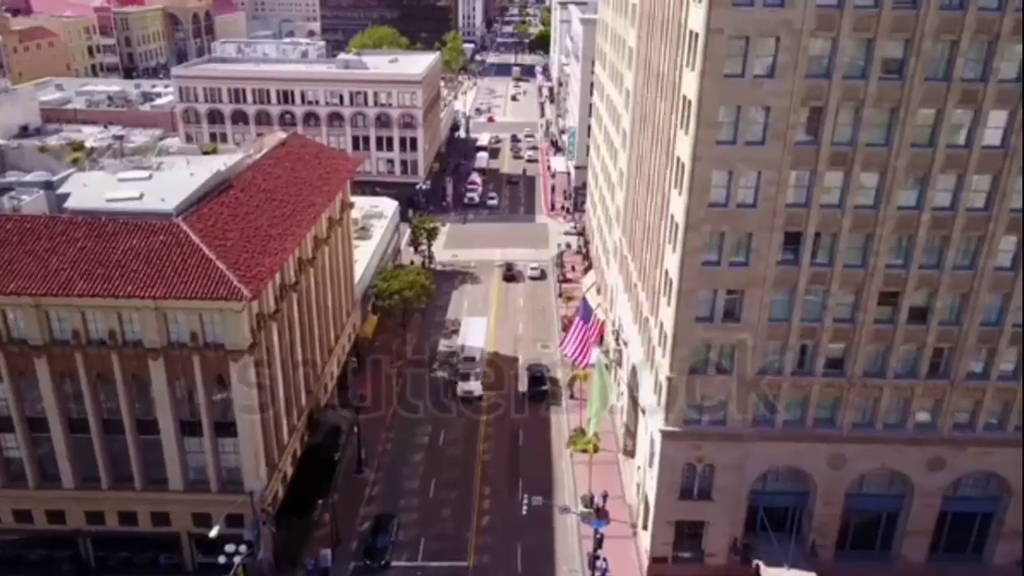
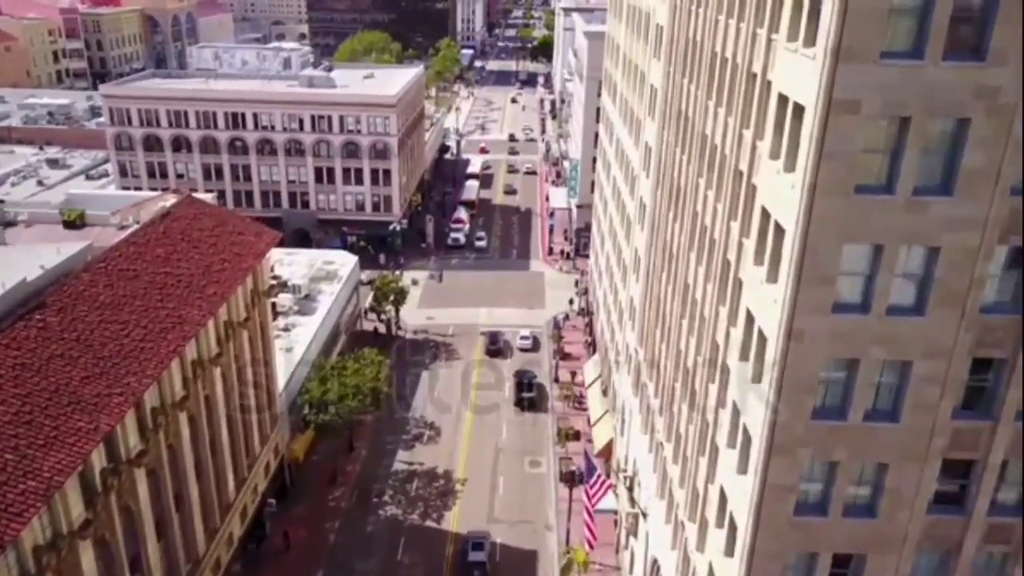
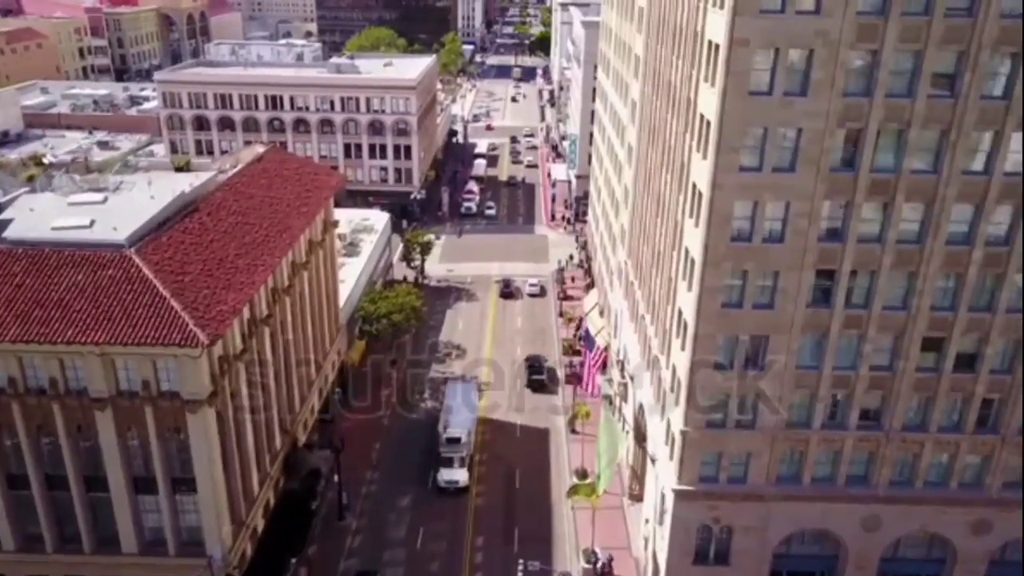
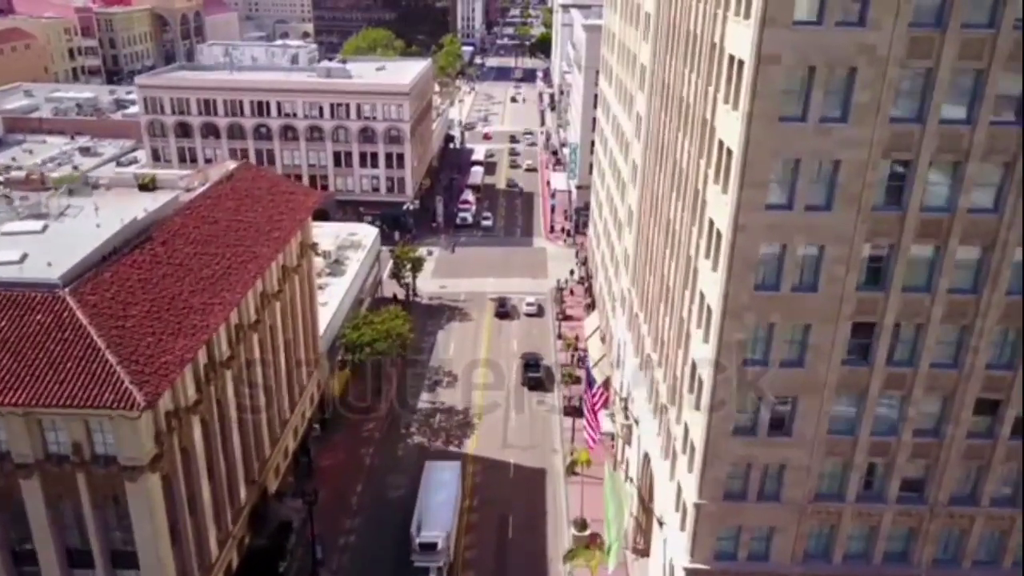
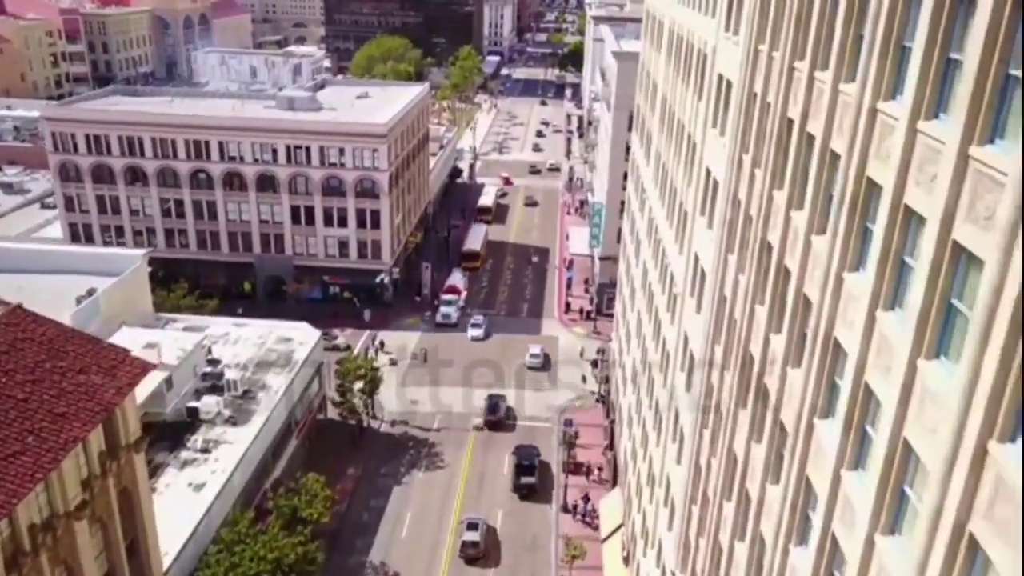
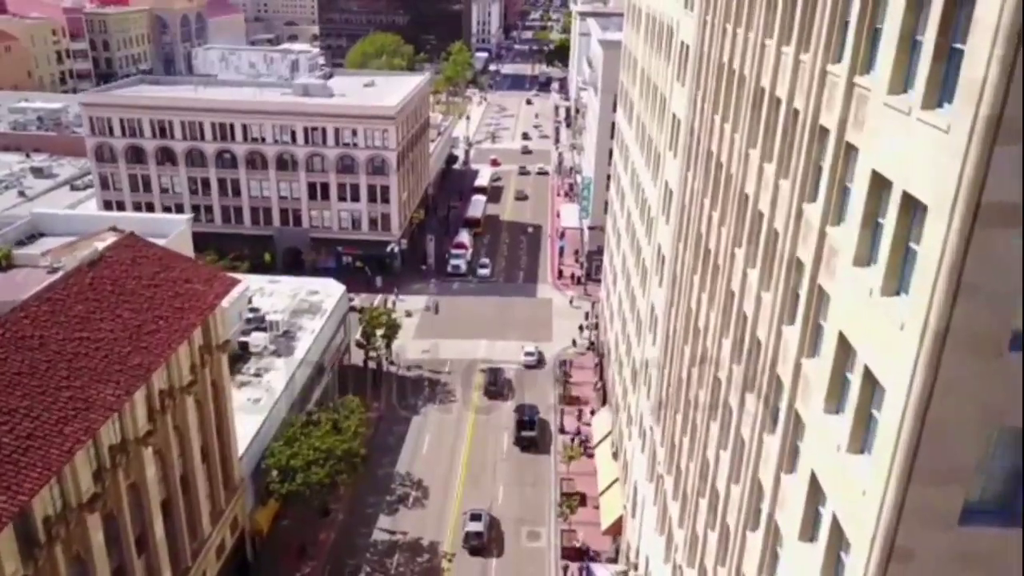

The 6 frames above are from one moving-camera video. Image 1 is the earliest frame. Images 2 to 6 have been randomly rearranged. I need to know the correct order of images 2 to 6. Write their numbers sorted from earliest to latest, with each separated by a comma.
3, 4, 2, 6, 5
